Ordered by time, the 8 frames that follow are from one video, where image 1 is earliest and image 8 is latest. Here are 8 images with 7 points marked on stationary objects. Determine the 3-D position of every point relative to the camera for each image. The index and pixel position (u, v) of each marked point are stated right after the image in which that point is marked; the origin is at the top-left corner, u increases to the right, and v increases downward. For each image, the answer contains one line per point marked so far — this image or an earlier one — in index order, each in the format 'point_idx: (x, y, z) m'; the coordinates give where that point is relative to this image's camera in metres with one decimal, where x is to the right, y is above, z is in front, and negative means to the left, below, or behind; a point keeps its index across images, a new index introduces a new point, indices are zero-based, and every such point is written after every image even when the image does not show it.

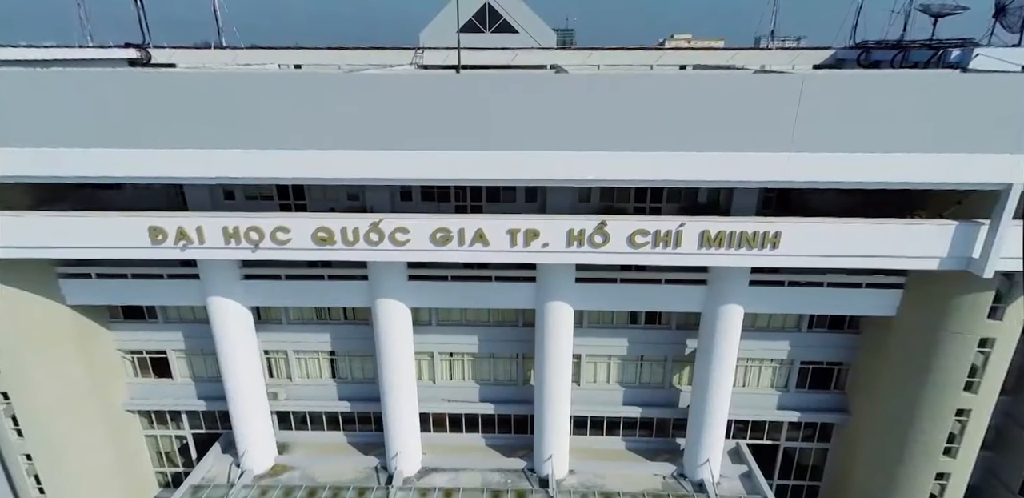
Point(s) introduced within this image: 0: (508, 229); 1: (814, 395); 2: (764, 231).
0: (-0.1, +0.5, +11.9) m
1: (+9.1, -4.3, +16.0) m
2: (+5.6, +0.4, +11.7) m
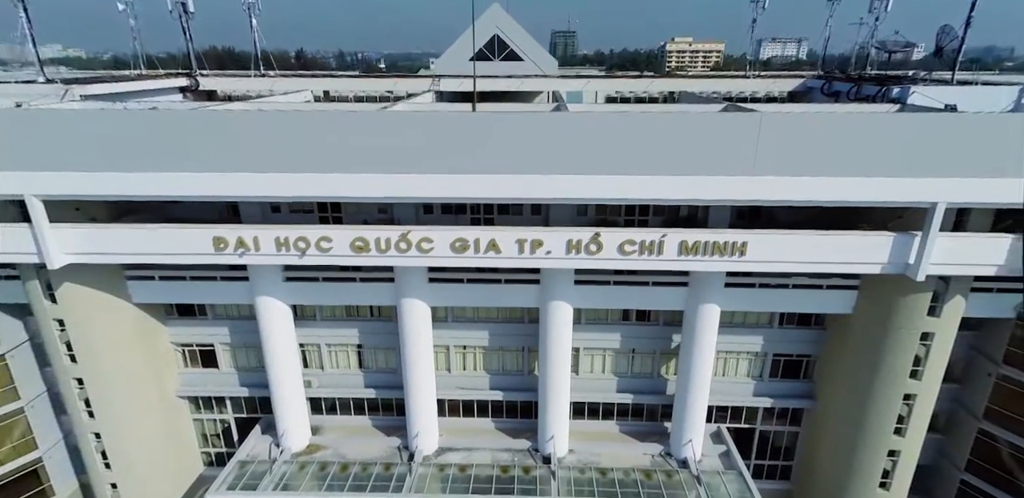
0: (+0.1, +0.3, +14.0) m
1: (+9.4, -4.5, +18.1) m
2: (+5.8, +0.2, +13.8) m
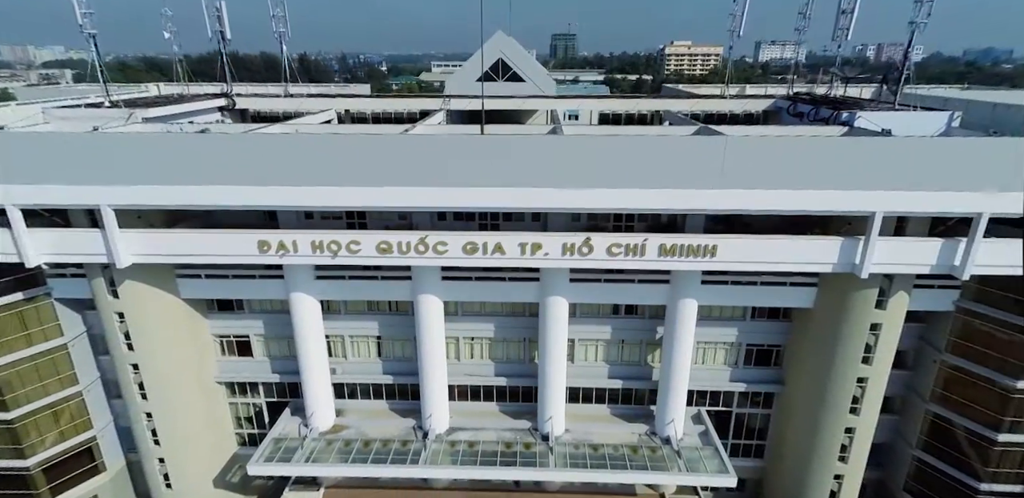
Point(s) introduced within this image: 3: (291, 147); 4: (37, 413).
0: (+0.2, +0.2, +16.3) m
1: (+9.5, -4.6, +20.4) m
2: (+5.9, +0.1, +16.1) m
3: (-6.3, +2.9, +15.4) m
4: (-16.9, -5.8, +19.0) m
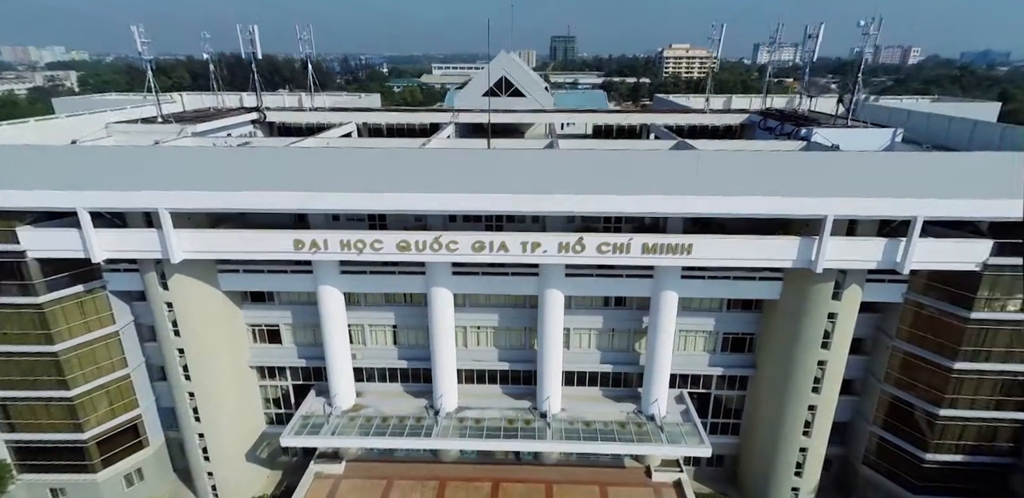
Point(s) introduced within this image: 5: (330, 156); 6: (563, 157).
0: (+0.3, +0.3, +18.7) m
1: (+9.5, -4.6, +22.8) m
2: (+5.9, +0.2, +18.6) m
3: (-6.3, +3.0, +17.9) m
4: (-16.8, -5.7, +21.4) m
5: (-6.1, +3.1, +17.8) m
6: (+1.7, +3.0, +17.5) m
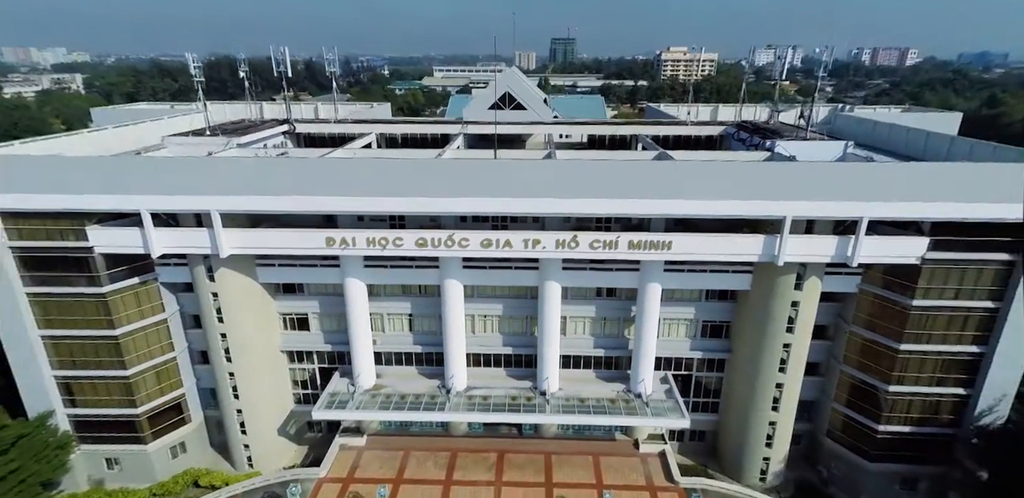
0: (+0.5, +0.4, +21.6) m
1: (+9.7, -4.4, +25.7) m
2: (+6.1, +0.4, +21.4) m
3: (-6.1, +3.1, +20.7) m
4: (-16.6, -5.5, +24.3) m
5: (-5.9, +3.2, +20.7) m
6: (+1.8, +3.2, +20.4) m
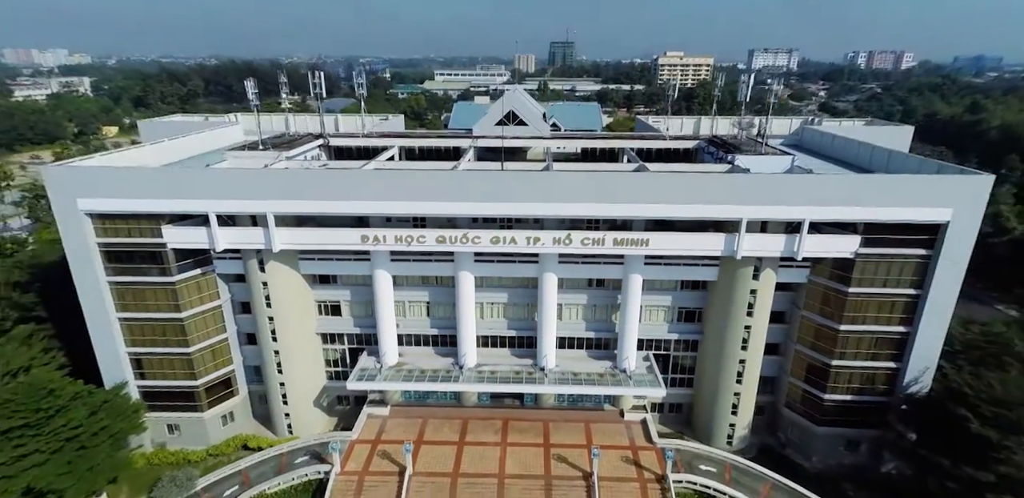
0: (+0.7, +0.6, +25.9) m
1: (+9.9, -4.3, +30.0) m
2: (+6.3, +0.5, +25.8) m
3: (-5.9, +3.3, +25.0) m
4: (-16.5, -5.3, +28.6) m
5: (-5.7, +3.4, +25.0) m
6: (+2.0, +3.3, +24.7) m
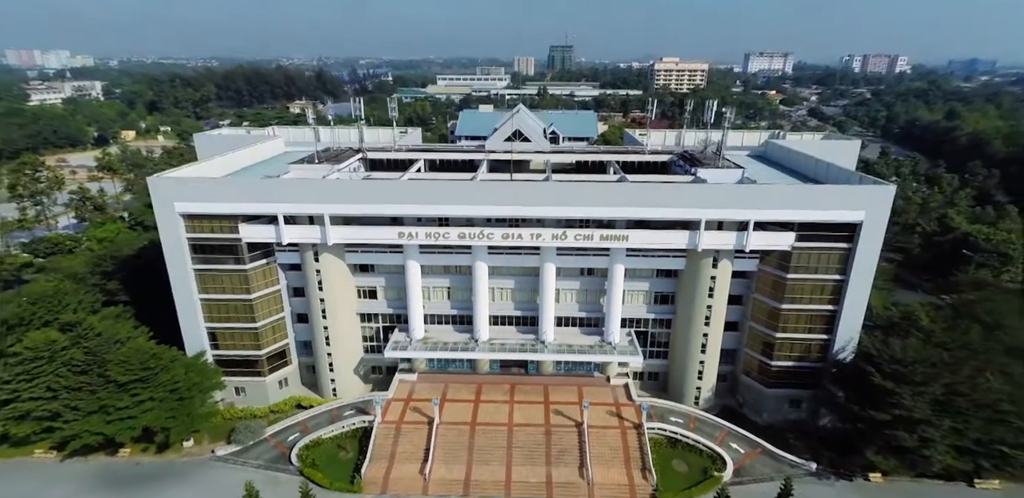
0: (+1.1, +1.0, +32.4) m
1: (+10.3, -3.9, +36.5) m
2: (+6.7, +0.9, +32.3) m
3: (-5.5, +3.7, +31.5) m
4: (-16.1, -5.0, +35.0) m
5: (-5.3, +3.8, +31.5) m
6: (+2.5, +3.7, +31.2) m
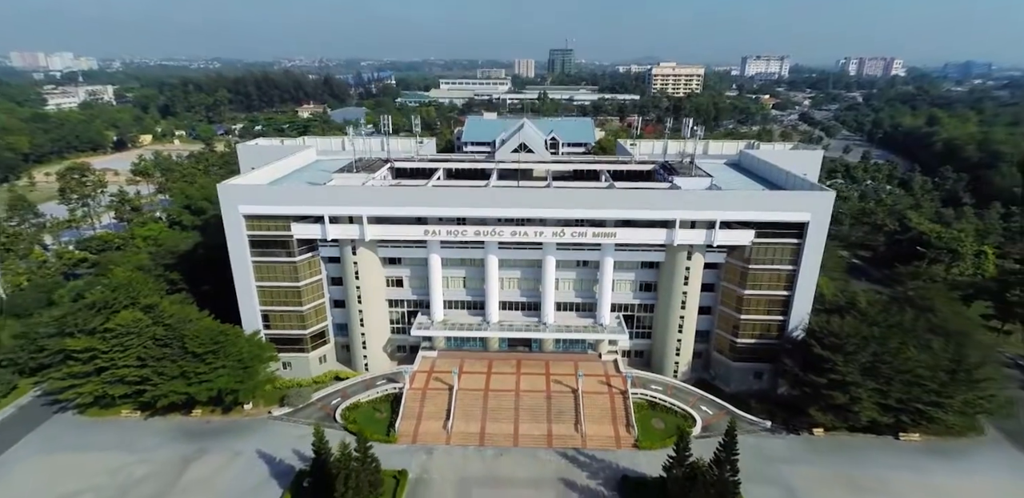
0: (+1.6, +1.3, +38.8) m
1: (+10.8, -3.6, +42.9) m
2: (+7.2, +1.2, +38.6) m
3: (-5.0, +4.0, +37.9) m
4: (-15.6, -4.6, +41.3) m
5: (-4.8, +4.1, +37.8) m
6: (+3.0, +4.0, +37.6) m
